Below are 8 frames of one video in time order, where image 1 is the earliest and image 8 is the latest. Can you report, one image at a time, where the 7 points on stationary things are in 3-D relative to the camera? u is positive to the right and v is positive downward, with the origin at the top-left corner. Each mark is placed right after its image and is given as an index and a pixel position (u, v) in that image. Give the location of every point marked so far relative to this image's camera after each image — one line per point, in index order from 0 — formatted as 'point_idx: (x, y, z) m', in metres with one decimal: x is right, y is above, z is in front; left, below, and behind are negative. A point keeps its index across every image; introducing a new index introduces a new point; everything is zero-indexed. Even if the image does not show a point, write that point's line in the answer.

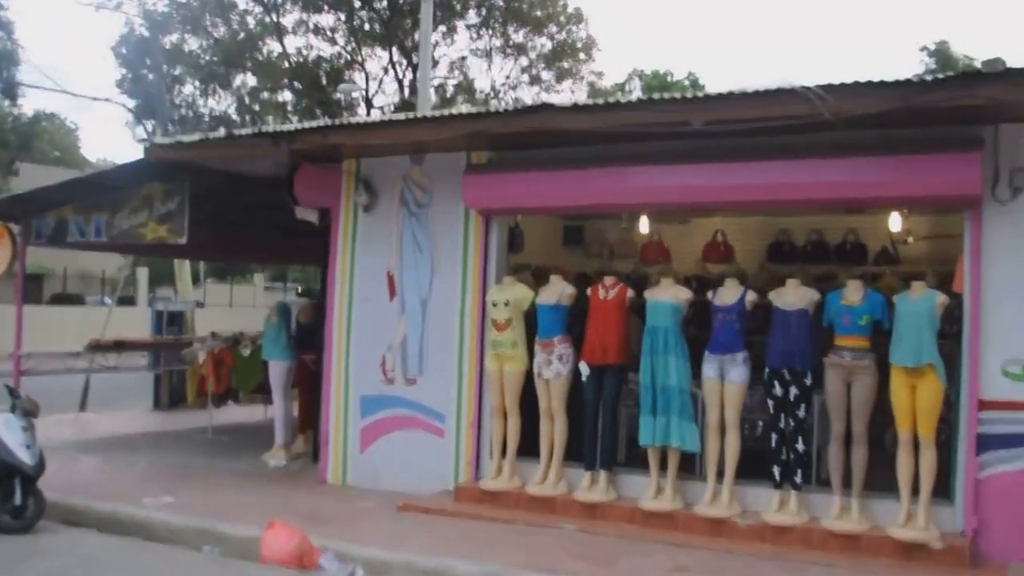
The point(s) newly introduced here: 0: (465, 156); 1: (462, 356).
0: (-0.3, +0.8, +8.5) m
1: (-0.3, -0.4, +8.4) m
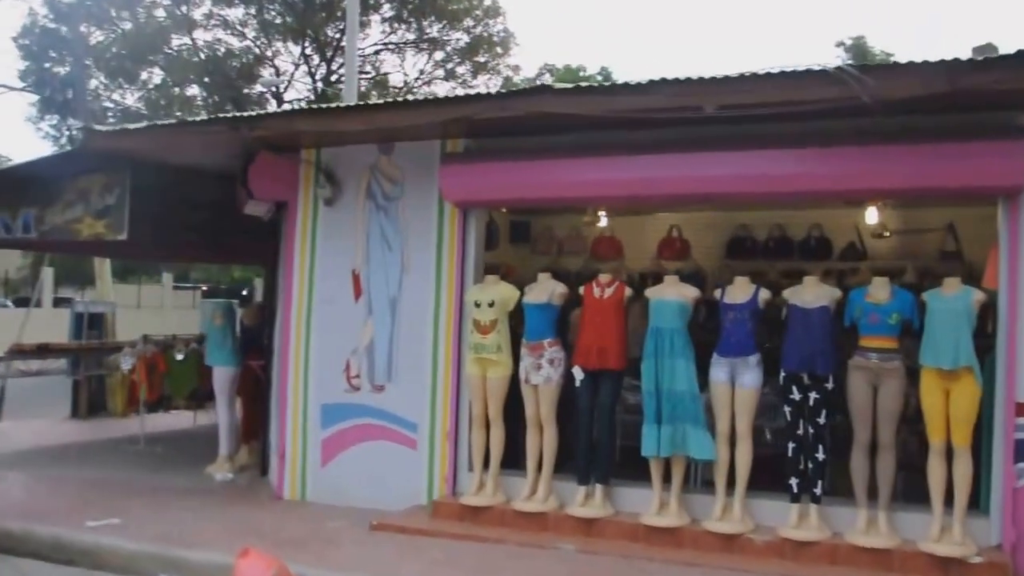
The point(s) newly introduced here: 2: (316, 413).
0: (-0.4, +0.8, +7.8) m
1: (-0.4, -0.4, +7.7) m
2: (-1.1, -0.7, +8.1) m
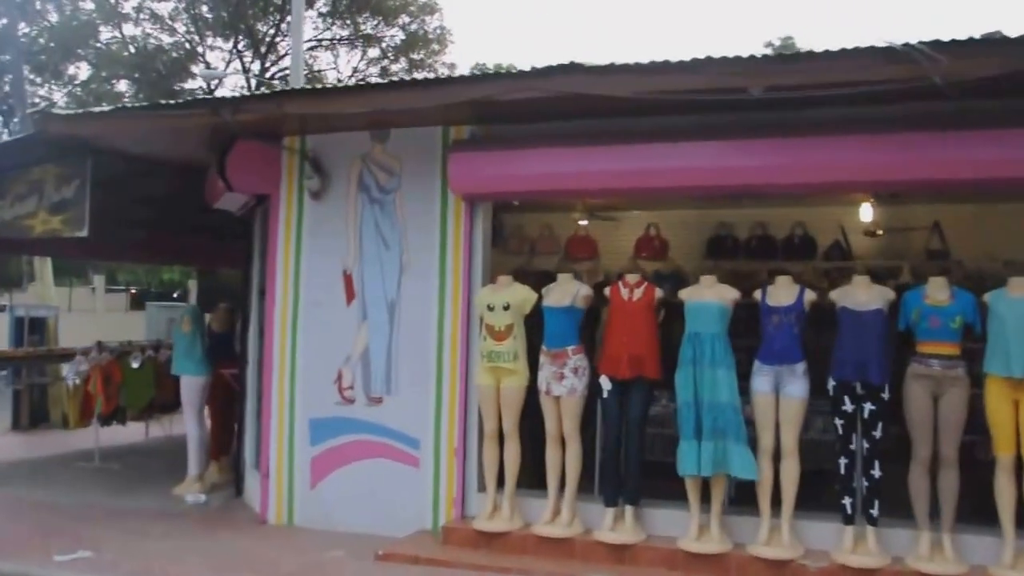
0: (-0.4, +0.8, +7.1) m
1: (-0.3, -0.4, +7.0) m
2: (-1.1, -0.8, +7.3) m
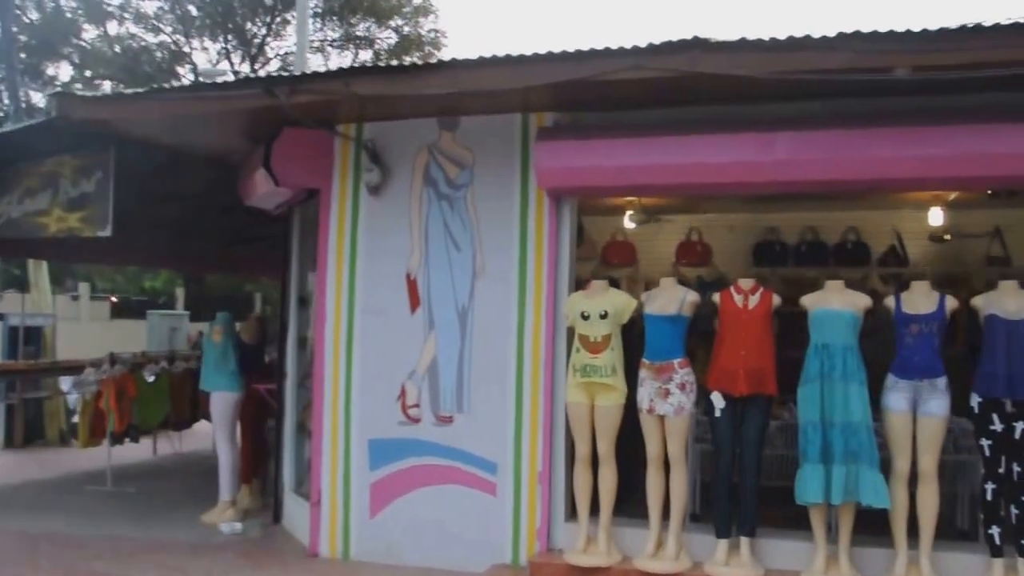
0: (0.0, +0.8, +6.4) m
1: (+0.1, -0.4, +6.2) m
2: (-0.7, -0.8, +6.5) m
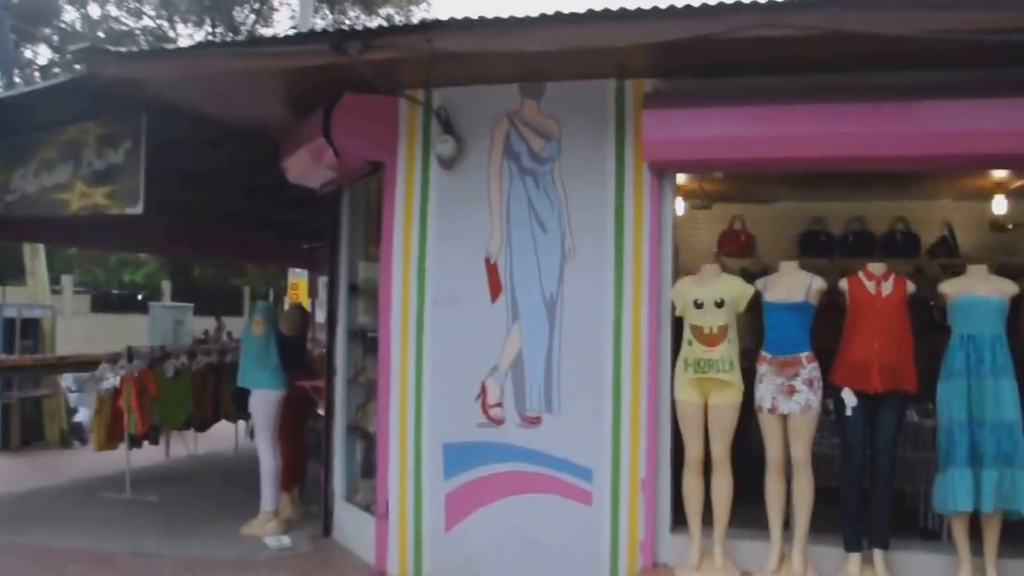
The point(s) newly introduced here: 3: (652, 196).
0: (+0.4, +0.8, +5.8) m
1: (+0.4, -0.4, +5.6) m
2: (-0.3, -0.7, +5.9) m
3: (+0.6, +0.4, +5.6) m
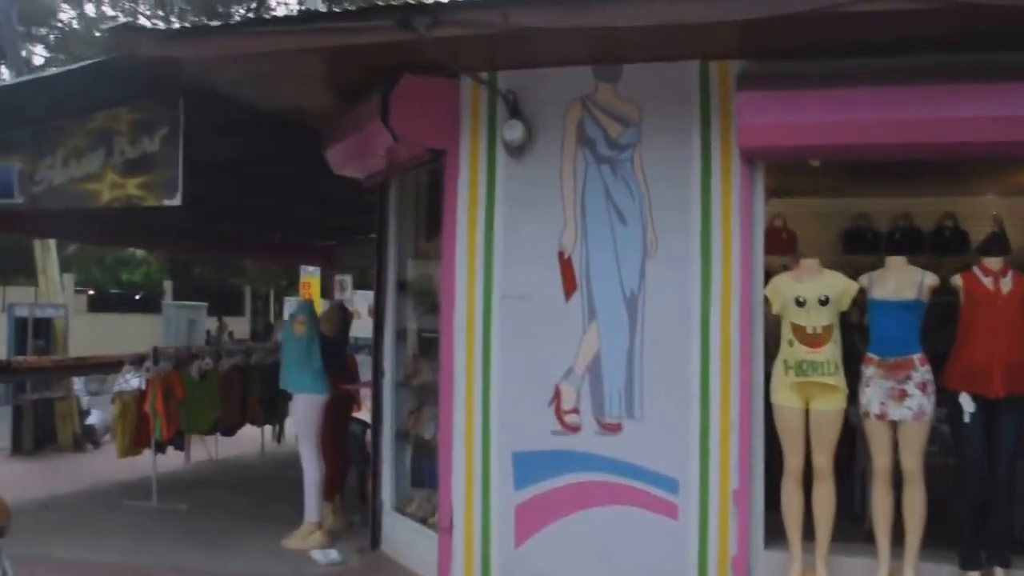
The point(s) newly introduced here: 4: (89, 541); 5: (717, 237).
0: (+0.7, +0.8, +5.4) m
1: (+0.7, -0.4, +5.2) m
2: (0.0, -0.7, +5.5) m
3: (+0.9, +0.4, +5.2) m
4: (-2.1, -1.3, +7.0) m
5: (+0.8, +0.2, +5.3) m
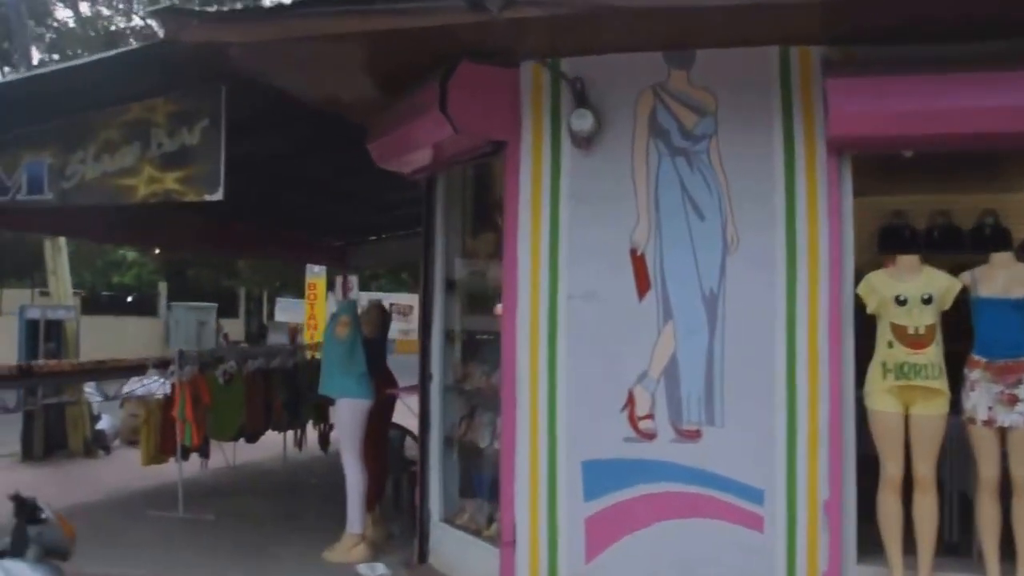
0: (+1.0, +0.9, +5.1) m
1: (+1.0, -0.4, +4.9) m
2: (+0.2, -0.7, +5.2) m
3: (+1.1, +0.4, +4.9) m
4: (-1.9, -1.3, +6.7) m
5: (+1.0, +0.2, +4.9) m
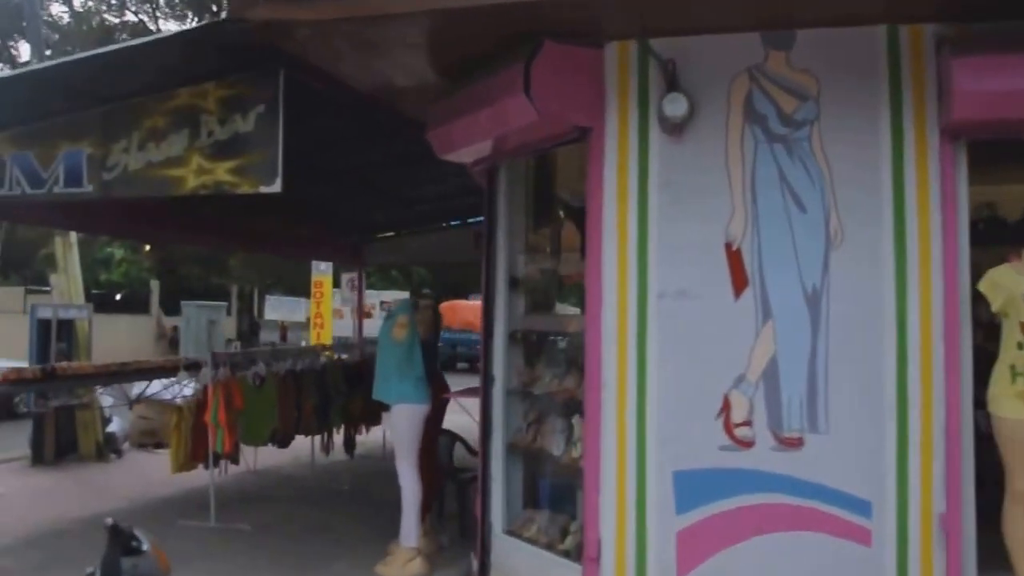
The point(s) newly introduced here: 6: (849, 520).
0: (+1.3, +0.9, +4.7) m
1: (+1.3, -0.3, +4.5) m
2: (+0.5, -0.7, +4.8) m
3: (+1.4, +0.4, +4.6) m
4: (-1.6, -1.3, +6.3) m
5: (+1.3, +0.2, +4.6) m
6: (+1.1, -0.8, +4.6) m
